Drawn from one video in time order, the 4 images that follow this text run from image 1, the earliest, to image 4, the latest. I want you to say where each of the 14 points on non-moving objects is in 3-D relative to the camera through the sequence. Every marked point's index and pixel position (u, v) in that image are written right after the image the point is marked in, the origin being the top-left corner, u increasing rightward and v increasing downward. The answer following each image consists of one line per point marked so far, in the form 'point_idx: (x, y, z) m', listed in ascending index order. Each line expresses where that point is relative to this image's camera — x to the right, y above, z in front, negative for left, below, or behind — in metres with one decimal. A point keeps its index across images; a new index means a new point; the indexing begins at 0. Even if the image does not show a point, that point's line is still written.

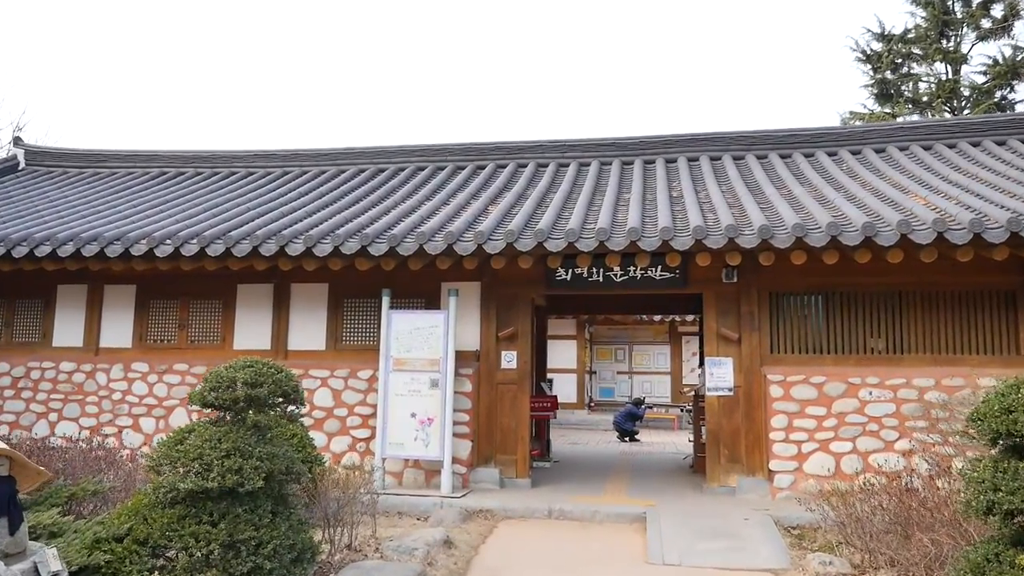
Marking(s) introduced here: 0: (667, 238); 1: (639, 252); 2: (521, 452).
0: (+1.2, +0.4, +5.8) m
1: (+1.0, +0.3, +6.1) m
2: (+0.1, -1.5, +6.8) m
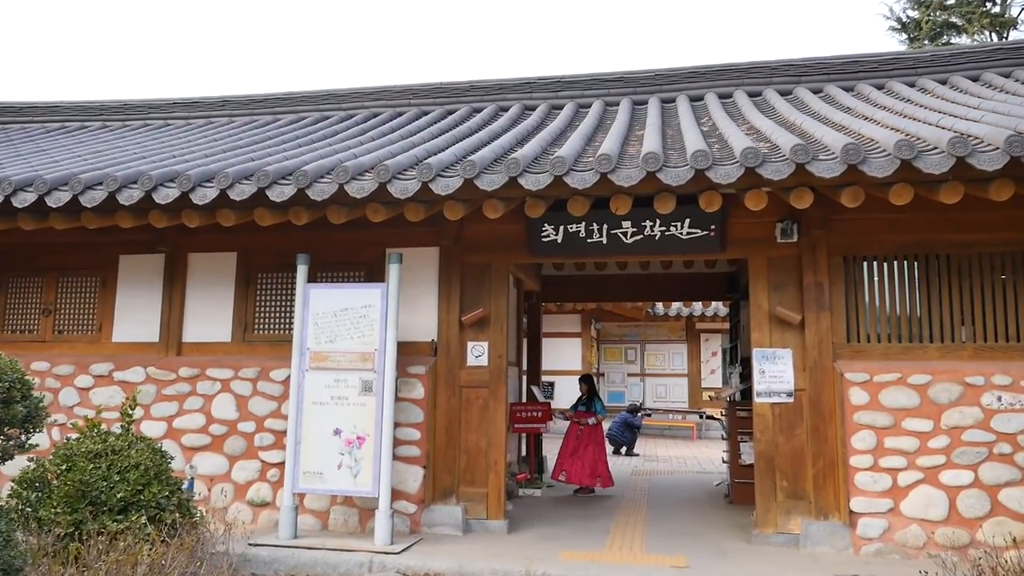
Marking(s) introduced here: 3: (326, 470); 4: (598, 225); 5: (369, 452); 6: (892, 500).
0: (+1.0, +0.6, +3.9) m
1: (+0.8, +0.5, +4.1) m
2: (-0.1, -1.3, +4.9) m
3: (-1.1, -1.1, +4.6) m
4: (+0.5, +0.4, +4.8) m
5: (-0.9, -1.0, +4.5) m
6: (+2.2, -1.2, +4.3) m
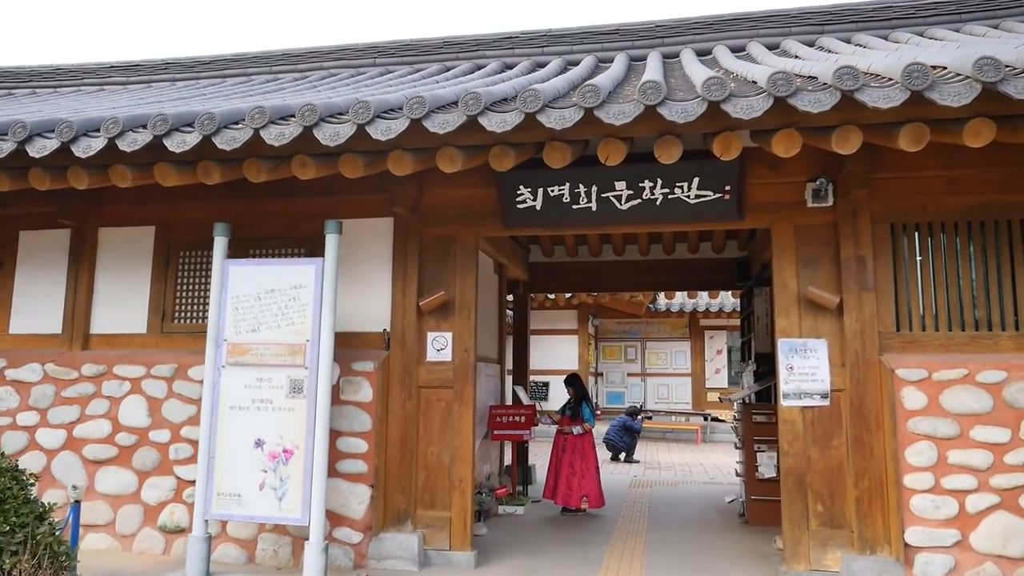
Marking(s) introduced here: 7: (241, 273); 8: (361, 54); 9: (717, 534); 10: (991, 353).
0: (+0.8, +0.7, +3.0) m
1: (+0.6, +0.7, +3.2) m
2: (-0.3, -1.1, +4.0) m
3: (-1.3, -1.0, +3.6) m
4: (+0.4, +0.5, +3.9) m
5: (-1.0, -0.9, +3.6) m
6: (+2.0, -1.1, +3.4) m
7: (-1.4, +0.1, +3.8) m
8: (-1.3, +2.0, +6.3) m
9: (+1.3, -1.6, +4.9) m
10: (+2.2, -0.3, +3.5) m
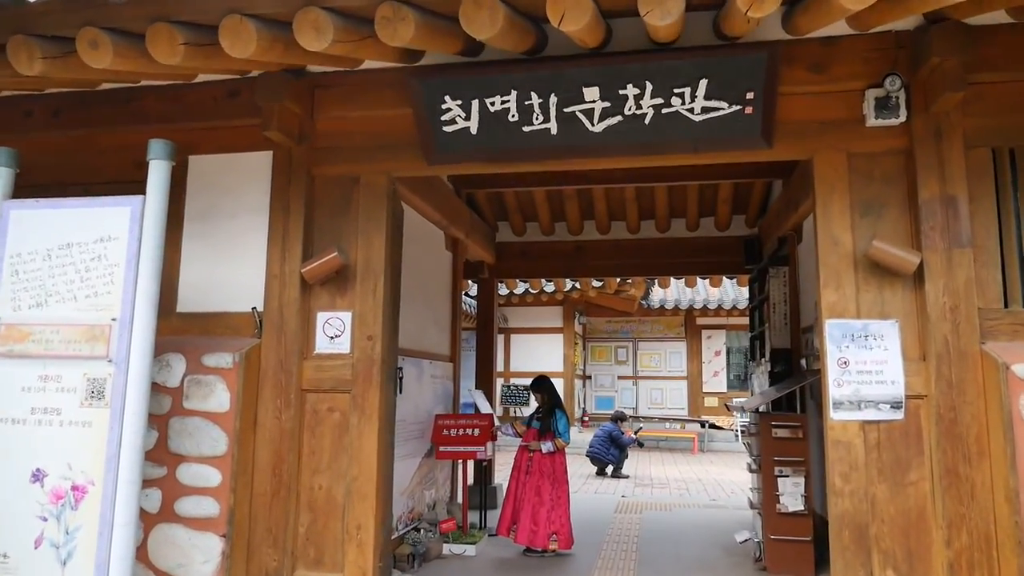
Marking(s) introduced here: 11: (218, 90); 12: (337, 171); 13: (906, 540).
0: (+0.5, +0.9, +1.7) m
1: (+0.4, +0.8, +2.0) m
2: (-0.6, -1.0, +2.7) m
3: (-1.6, -0.8, +2.4) m
4: (+0.1, +0.7, +2.6) m
5: (-1.3, -0.7, +2.4) m
6: (+1.7, -0.9, +2.1) m
7: (-1.6, +0.2, +2.6) m
8: (-1.5, +2.1, +5.1) m
9: (+1.0, -1.4, +3.6) m
10: (+2.0, -0.2, +2.3) m
11: (-1.2, +0.8, +3.0) m
12: (-0.7, +0.5, +3.0) m
13: (+1.2, -0.8, +2.4) m
